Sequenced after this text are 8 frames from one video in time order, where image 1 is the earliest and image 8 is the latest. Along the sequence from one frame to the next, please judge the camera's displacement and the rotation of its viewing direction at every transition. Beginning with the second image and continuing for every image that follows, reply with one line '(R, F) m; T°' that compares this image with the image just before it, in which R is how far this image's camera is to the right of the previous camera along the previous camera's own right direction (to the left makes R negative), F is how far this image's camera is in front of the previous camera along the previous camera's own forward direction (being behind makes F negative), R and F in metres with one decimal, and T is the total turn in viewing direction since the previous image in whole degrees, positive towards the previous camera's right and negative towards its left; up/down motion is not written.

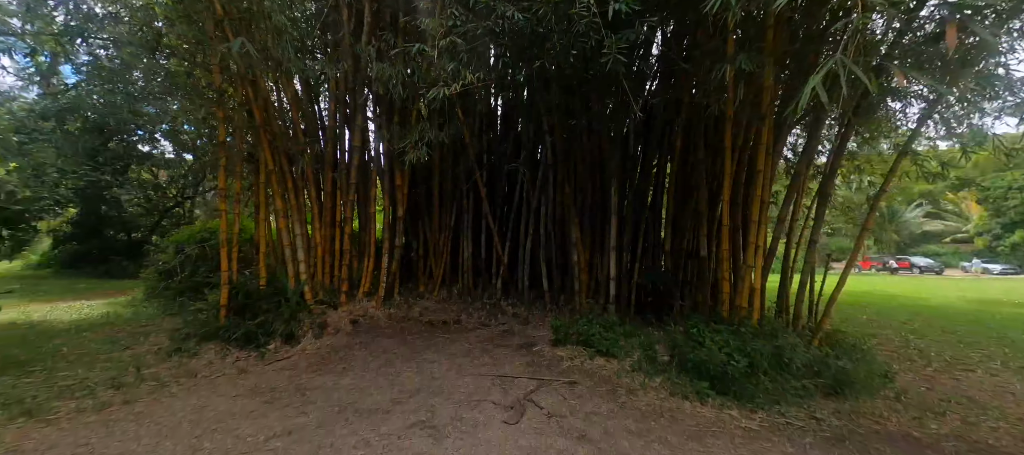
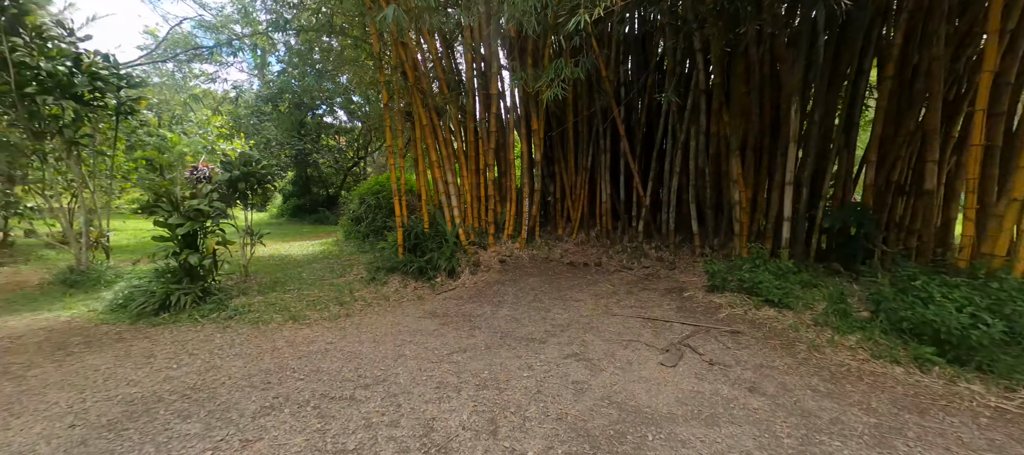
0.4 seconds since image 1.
(-0.2, +0.1) m; -19°
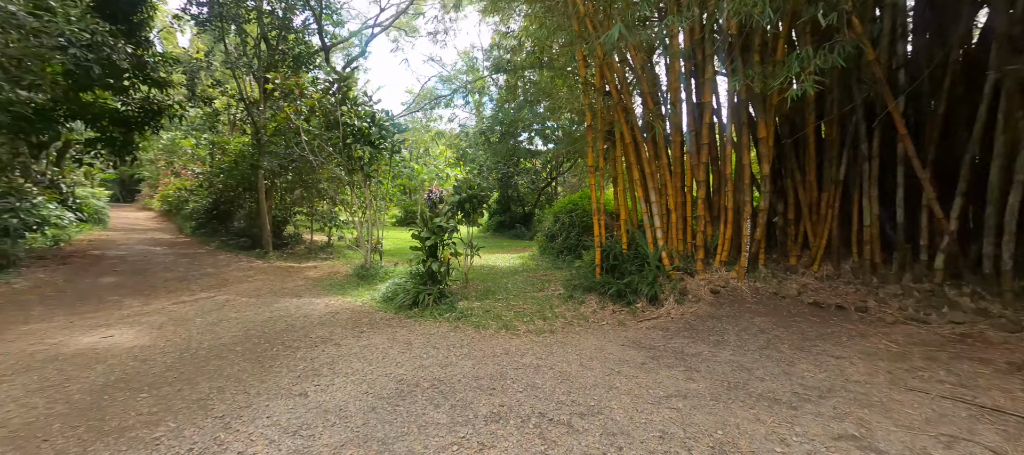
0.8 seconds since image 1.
(-0.3, +0.1) m; -27°
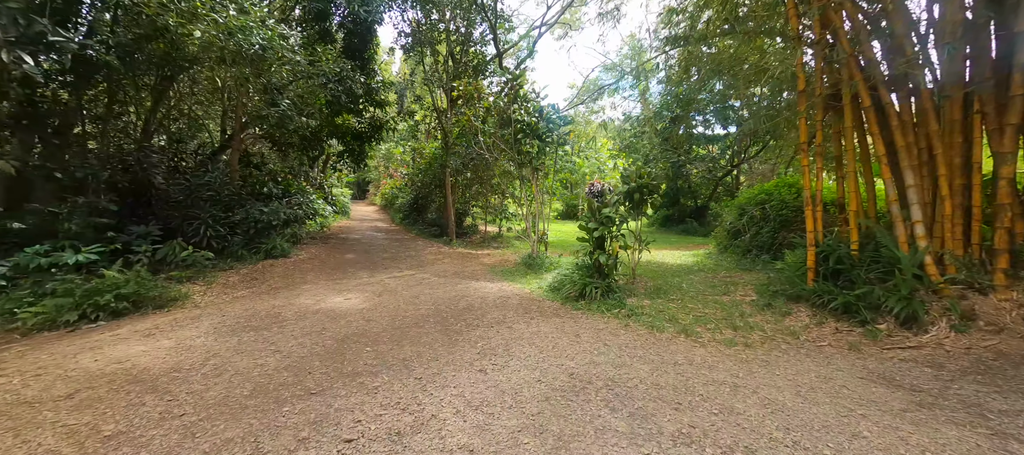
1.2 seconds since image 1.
(-0.1, +0.2) m; -24°
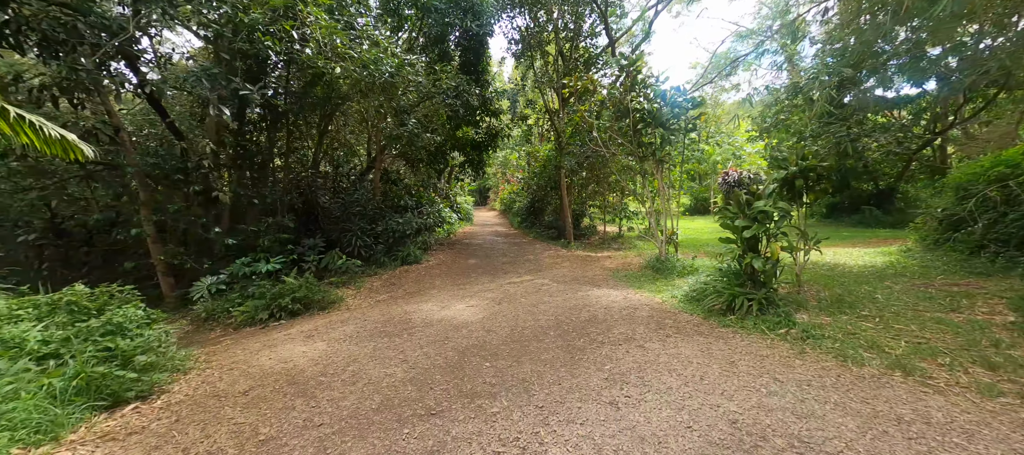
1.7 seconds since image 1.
(-0.1, +0.3) m; -18°
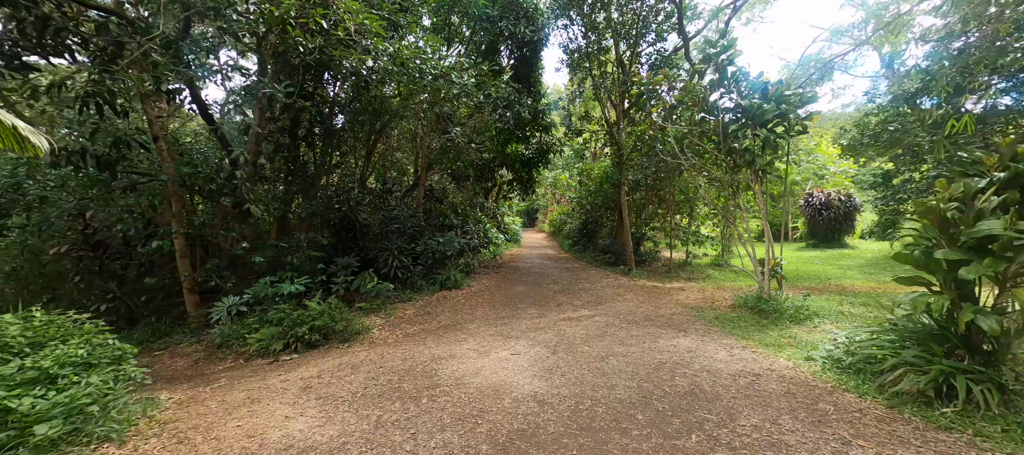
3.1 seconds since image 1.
(-0.1, +0.8) m; -7°
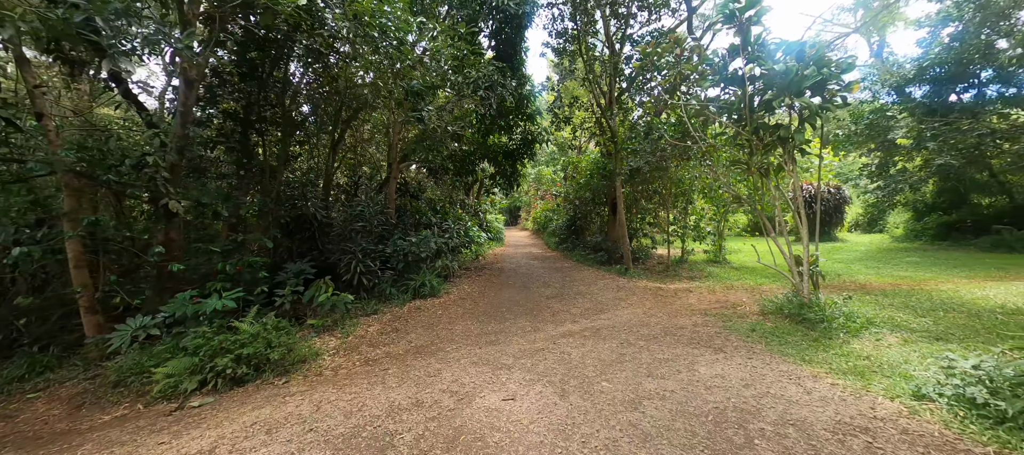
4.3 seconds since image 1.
(0.0, +0.8) m; +3°
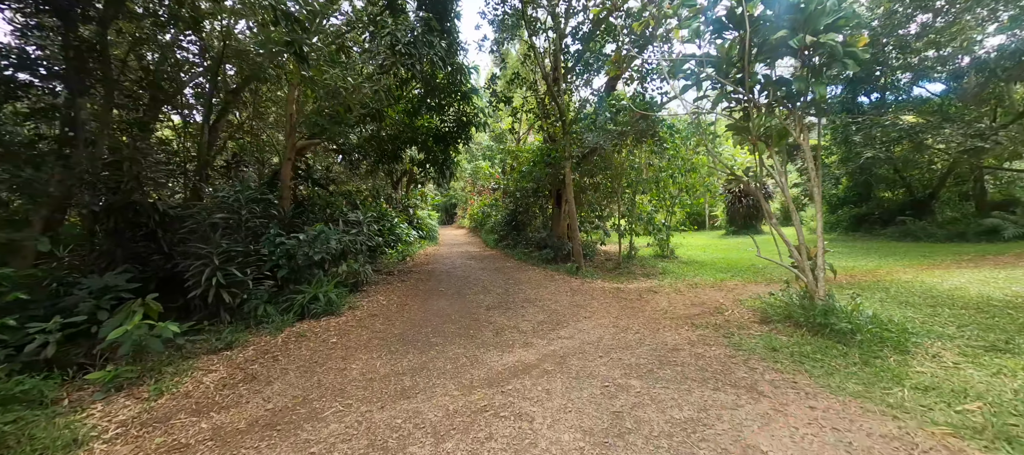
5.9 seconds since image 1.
(+0.1, +1.1) m; +10°
